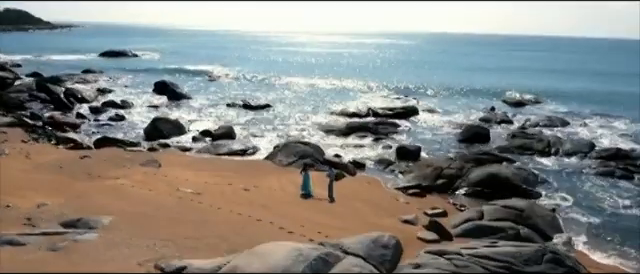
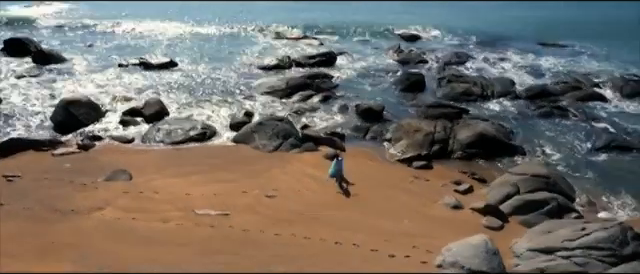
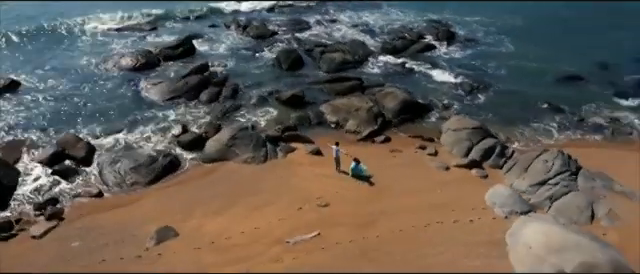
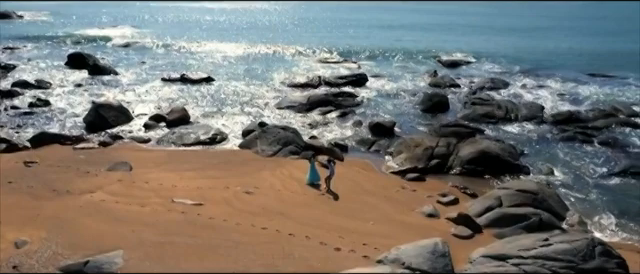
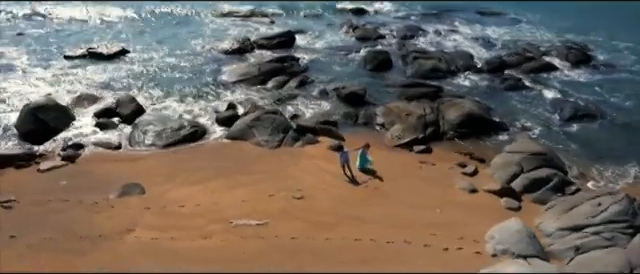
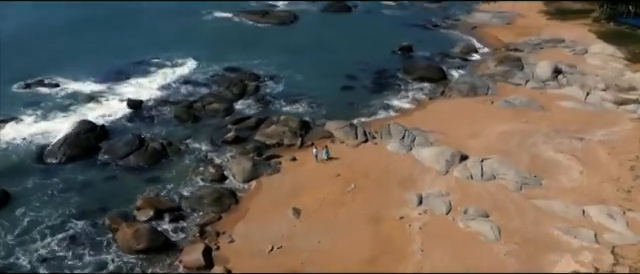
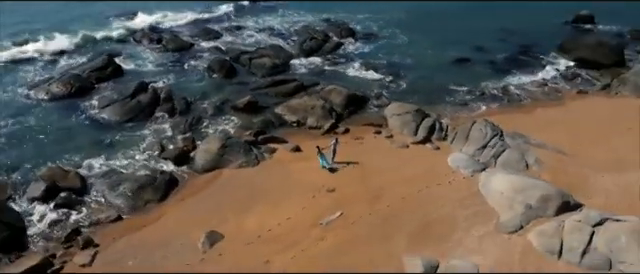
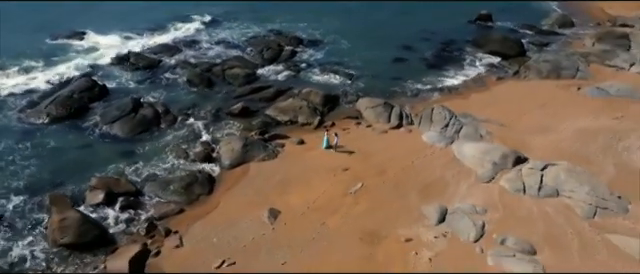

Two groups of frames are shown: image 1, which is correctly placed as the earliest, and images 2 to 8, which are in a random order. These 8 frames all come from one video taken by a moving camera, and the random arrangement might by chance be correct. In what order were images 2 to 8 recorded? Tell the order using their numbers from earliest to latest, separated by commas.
4, 2, 5, 3, 7, 8, 6
